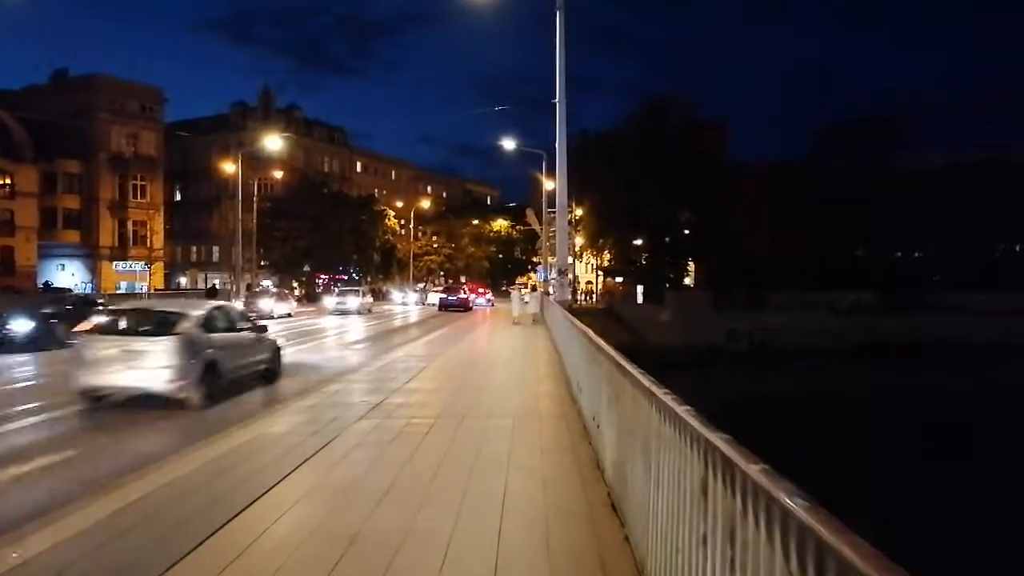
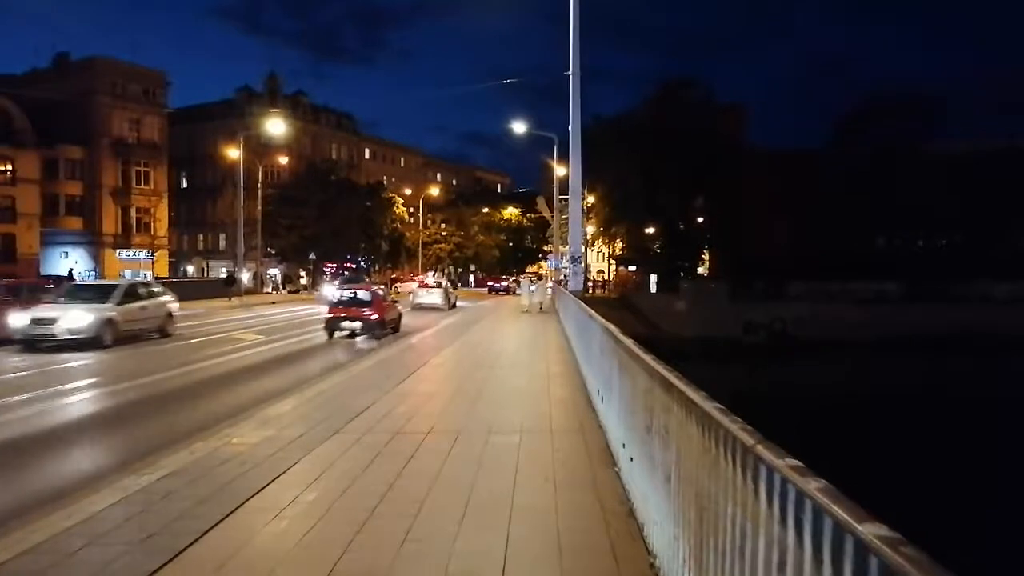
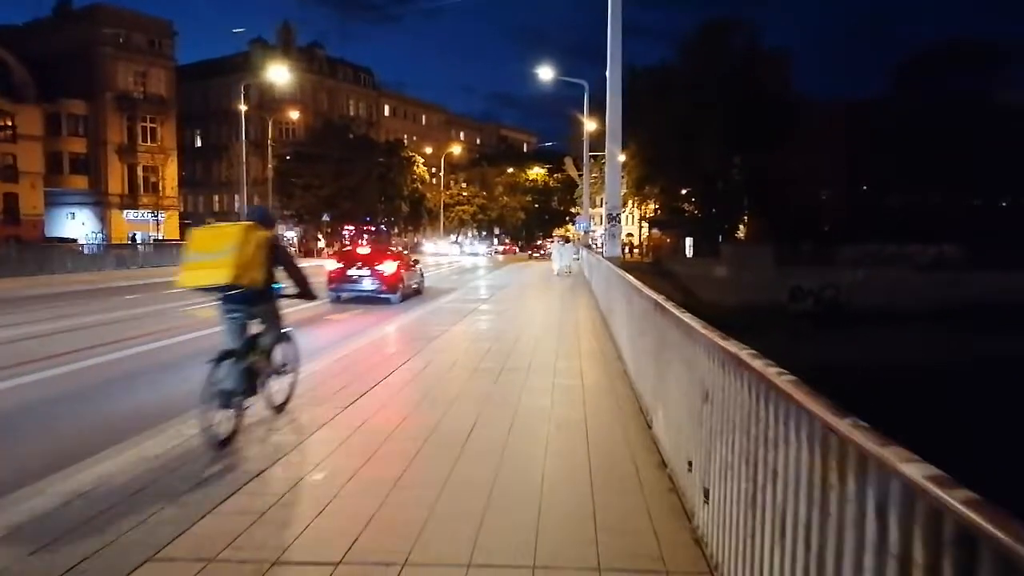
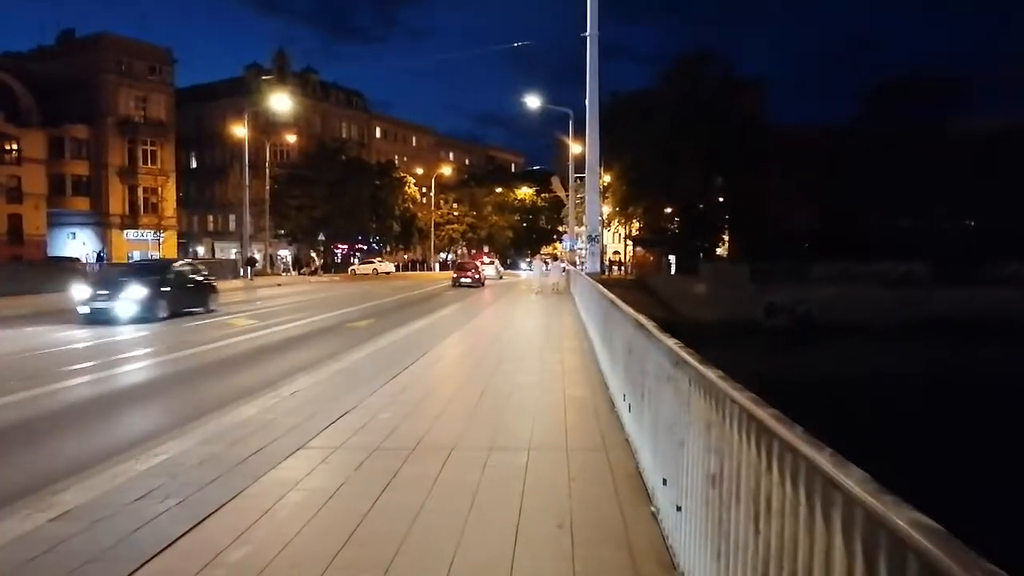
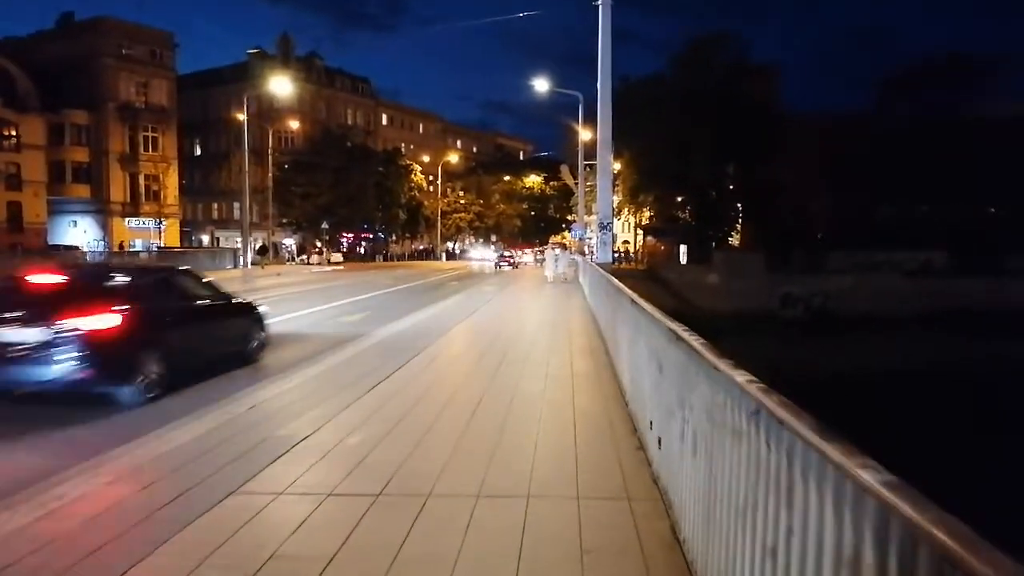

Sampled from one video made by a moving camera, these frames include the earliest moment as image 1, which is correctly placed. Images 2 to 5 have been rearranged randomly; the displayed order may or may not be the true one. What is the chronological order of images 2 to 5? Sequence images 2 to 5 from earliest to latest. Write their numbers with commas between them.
2, 4, 5, 3
